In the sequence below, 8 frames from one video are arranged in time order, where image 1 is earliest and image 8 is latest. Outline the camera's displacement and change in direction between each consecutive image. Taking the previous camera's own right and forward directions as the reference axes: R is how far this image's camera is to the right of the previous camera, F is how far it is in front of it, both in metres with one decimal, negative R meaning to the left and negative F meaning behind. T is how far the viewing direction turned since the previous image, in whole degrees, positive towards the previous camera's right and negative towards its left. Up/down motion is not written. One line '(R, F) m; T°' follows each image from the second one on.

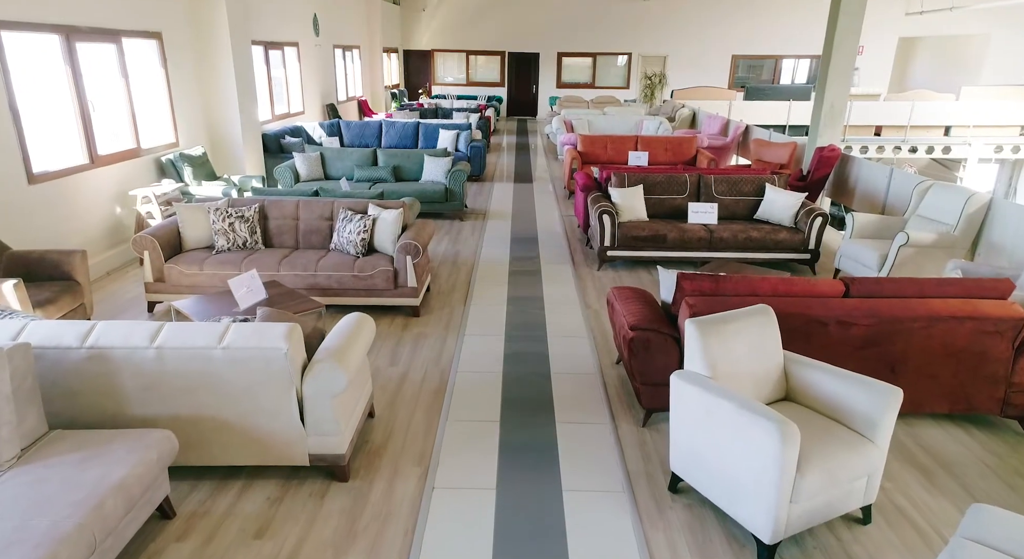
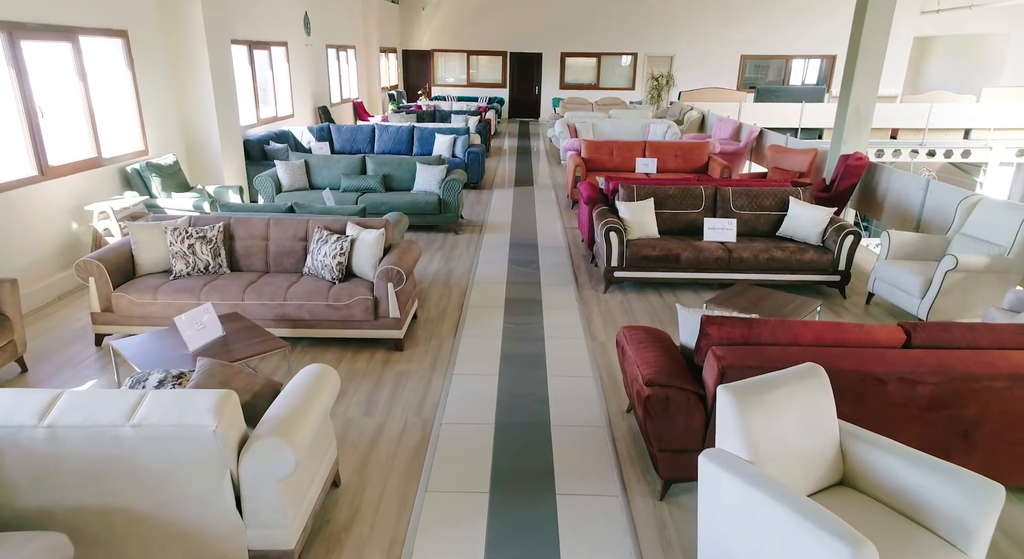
(+0.1, +0.5) m; 0°
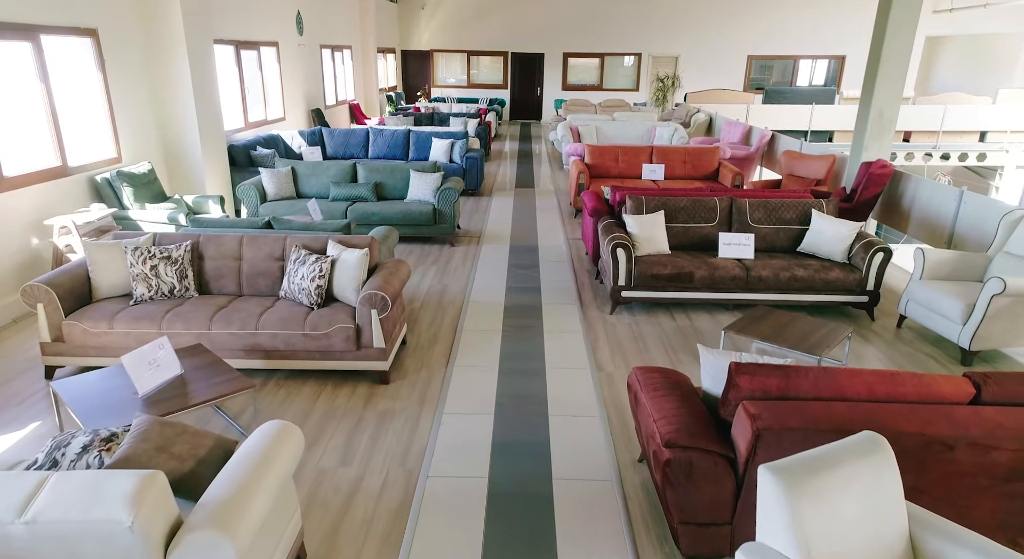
(0.0, +0.4) m; 0°
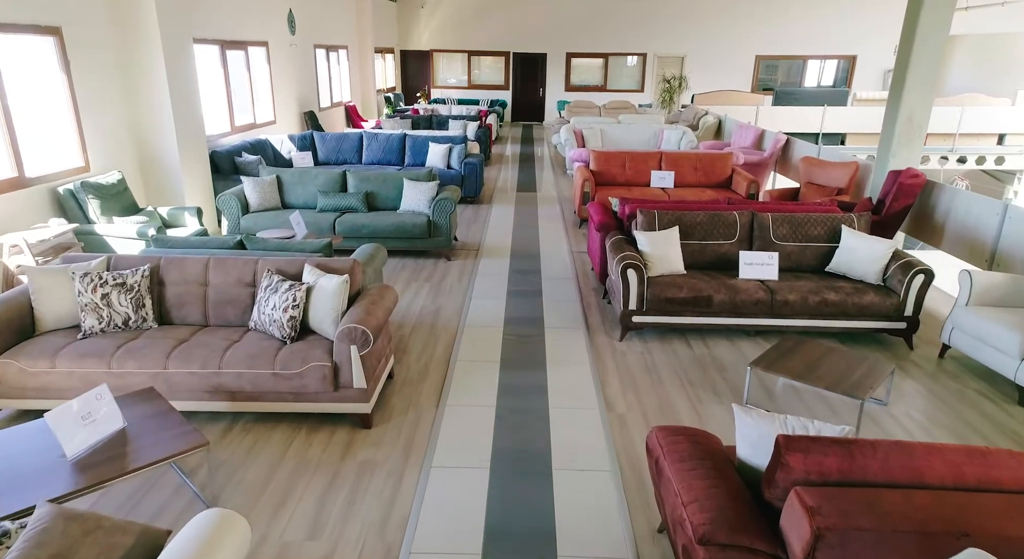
(0.0, +0.4) m; 0°
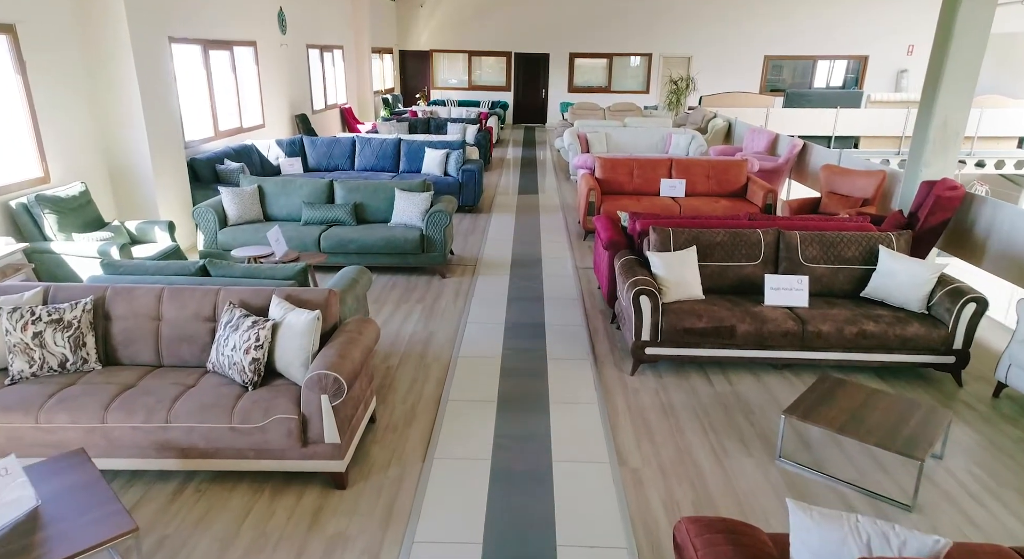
(0.0, +0.5) m; 0°
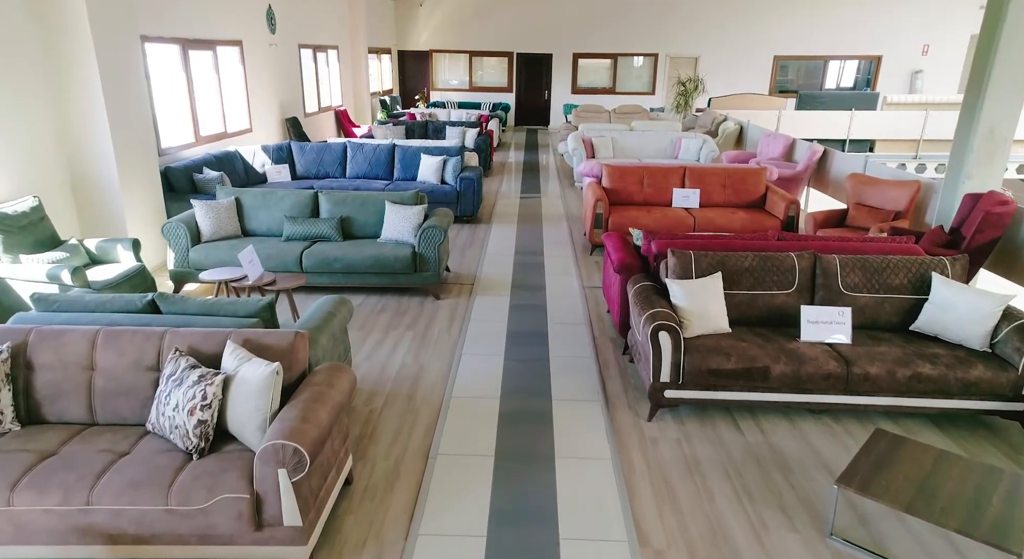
(0.0, +0.5) m; 0°
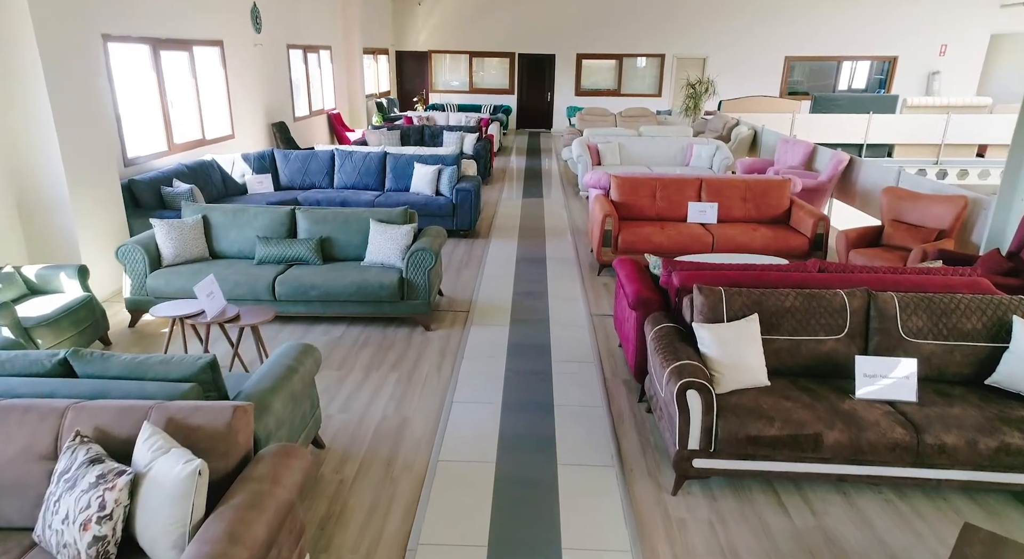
(0.0, +0.6) m; 0°
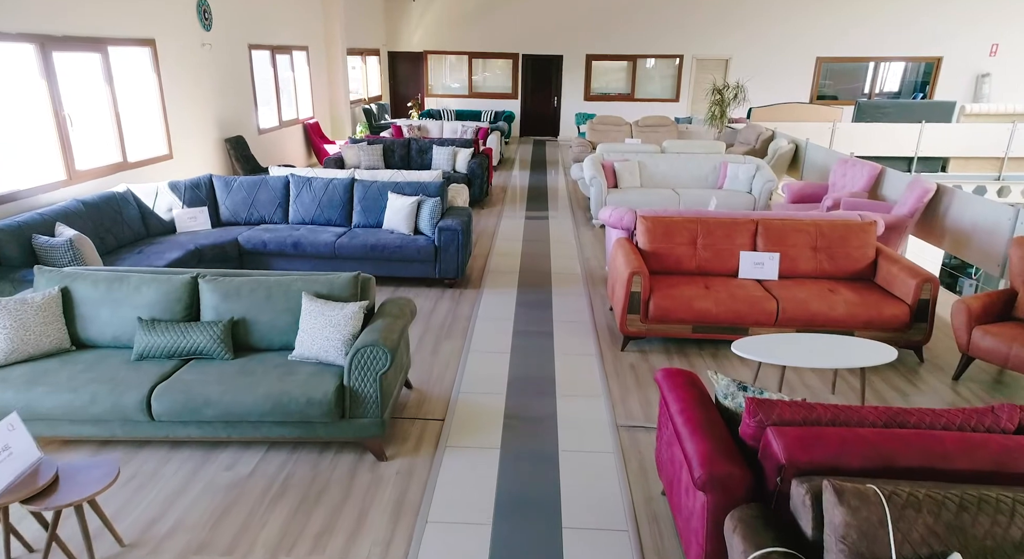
(+0.1, +1.5) m; -1°
